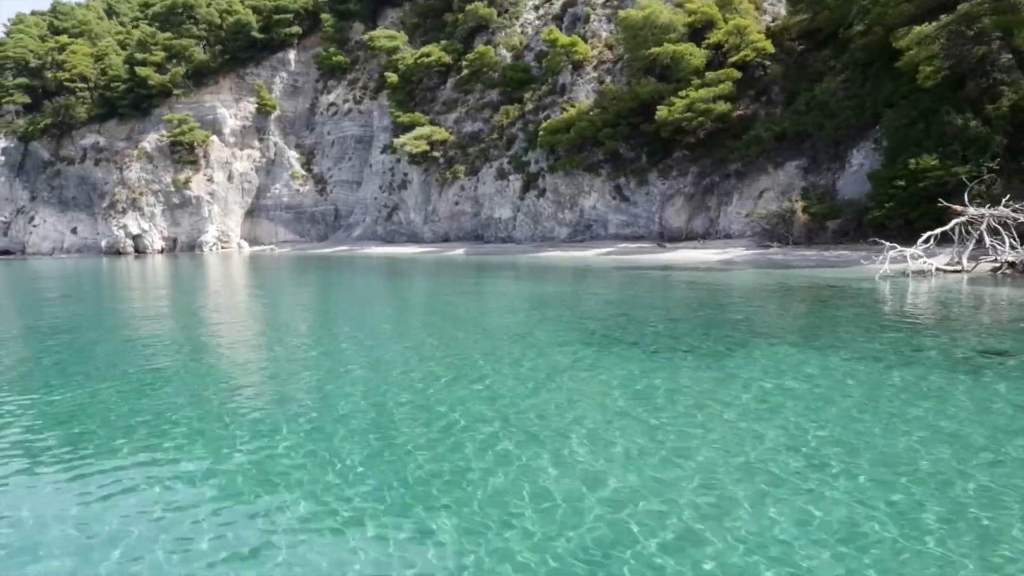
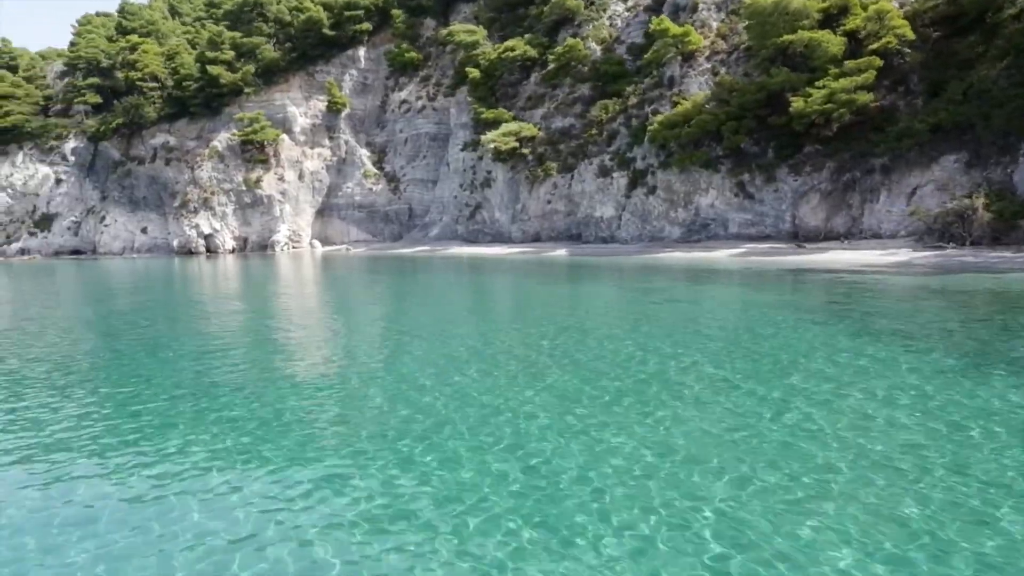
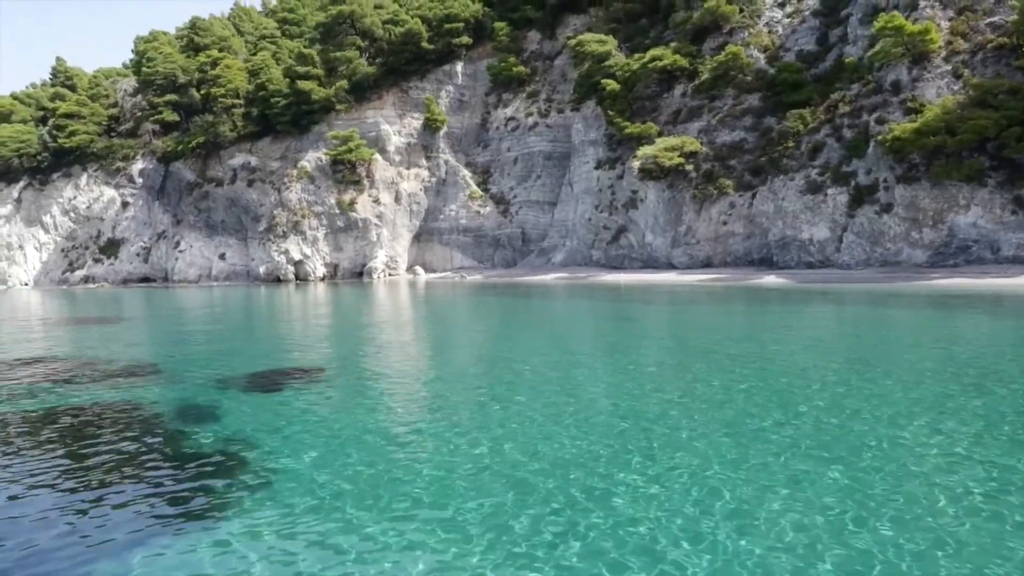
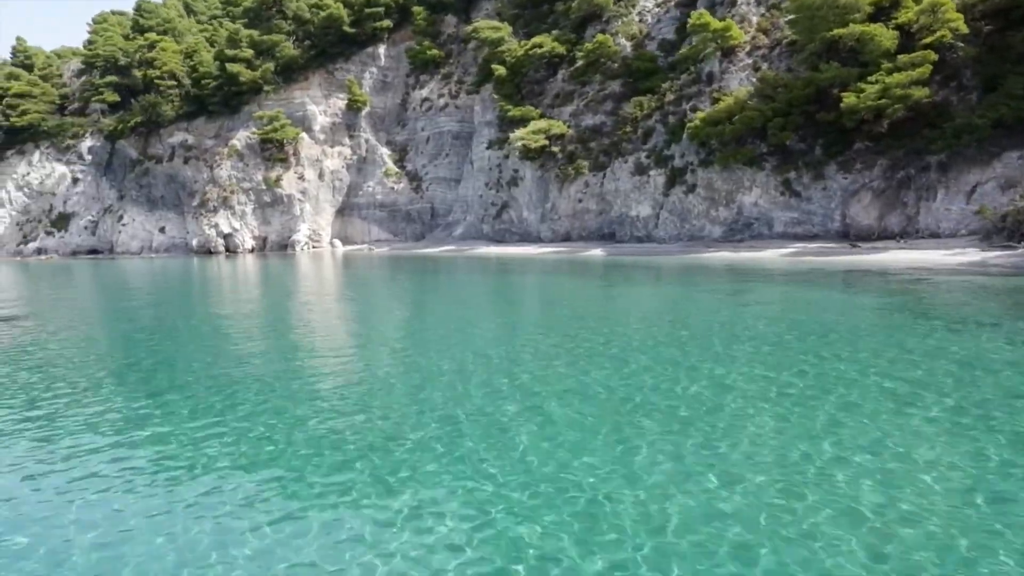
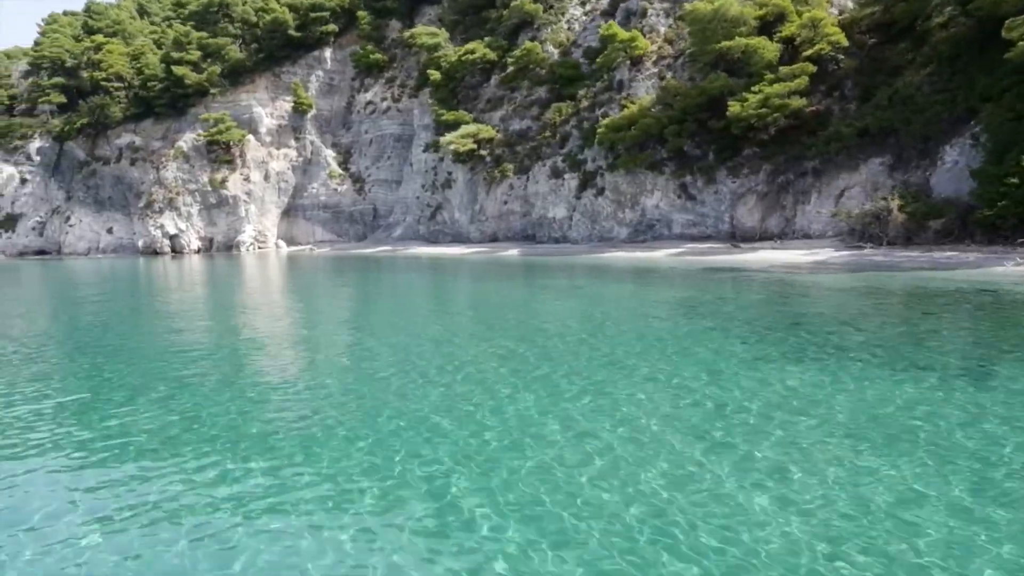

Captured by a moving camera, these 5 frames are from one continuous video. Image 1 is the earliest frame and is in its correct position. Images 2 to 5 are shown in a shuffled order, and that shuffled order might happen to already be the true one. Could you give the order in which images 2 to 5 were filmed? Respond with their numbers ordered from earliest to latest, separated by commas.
5, 2, 4, 3
